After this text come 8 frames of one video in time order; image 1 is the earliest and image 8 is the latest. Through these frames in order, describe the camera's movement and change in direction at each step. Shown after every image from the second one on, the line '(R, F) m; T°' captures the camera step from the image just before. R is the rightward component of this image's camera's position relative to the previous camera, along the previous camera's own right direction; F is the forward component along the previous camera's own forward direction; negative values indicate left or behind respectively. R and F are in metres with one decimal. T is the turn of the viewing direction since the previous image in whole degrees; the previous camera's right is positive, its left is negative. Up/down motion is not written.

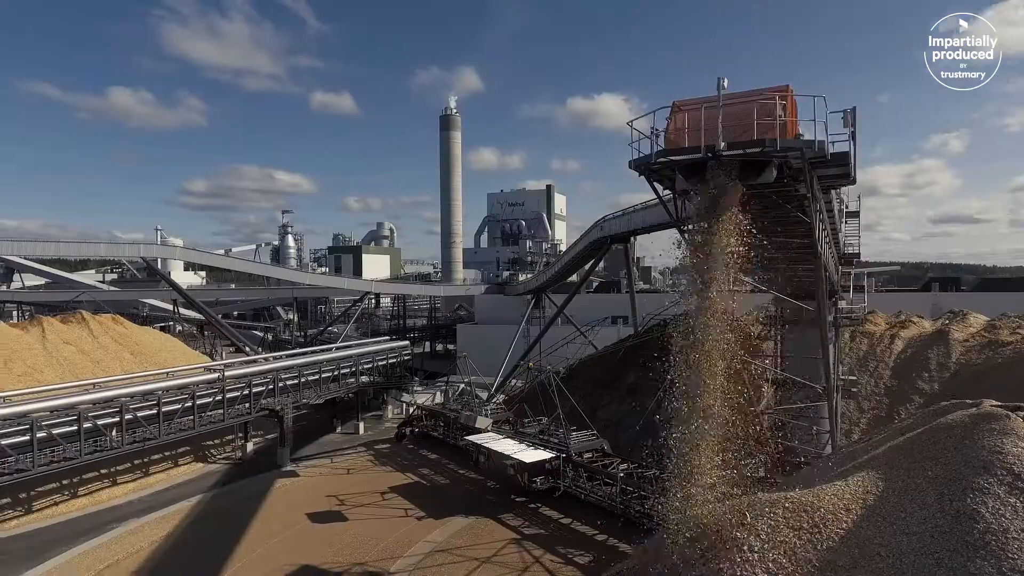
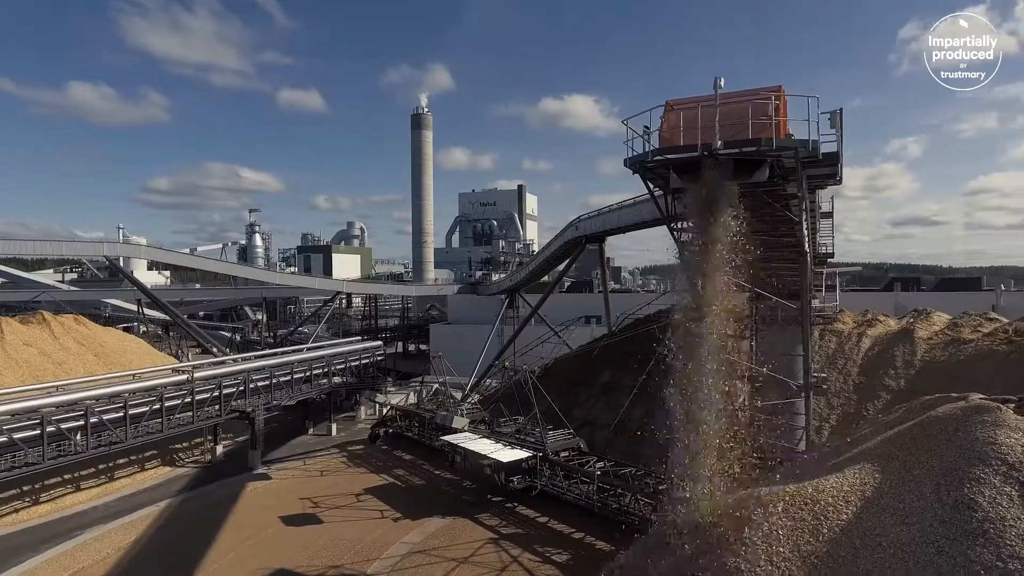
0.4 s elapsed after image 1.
(-0.2, 0.0) m; +3°
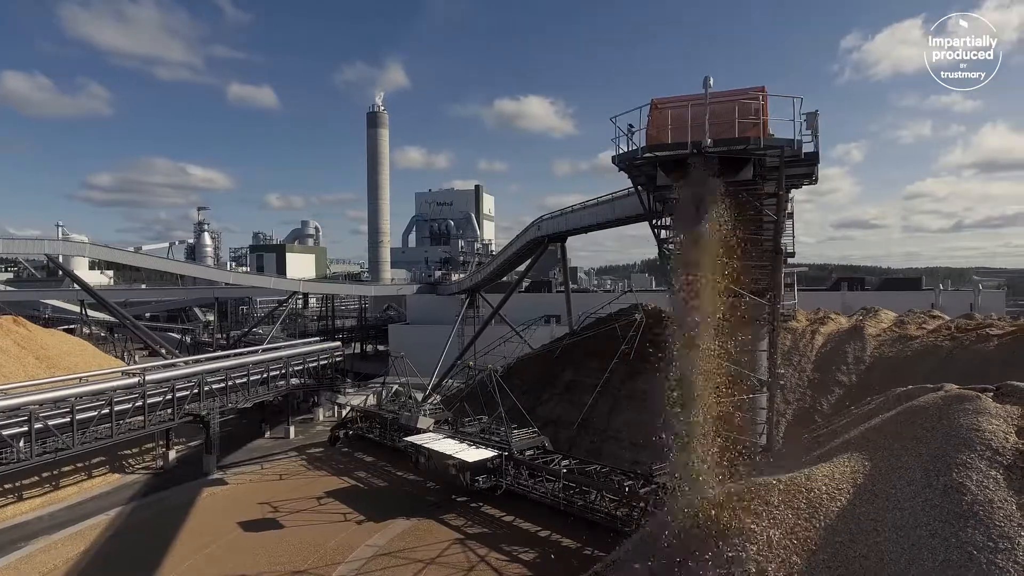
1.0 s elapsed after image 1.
(-0.2, 0.0) m; +4°
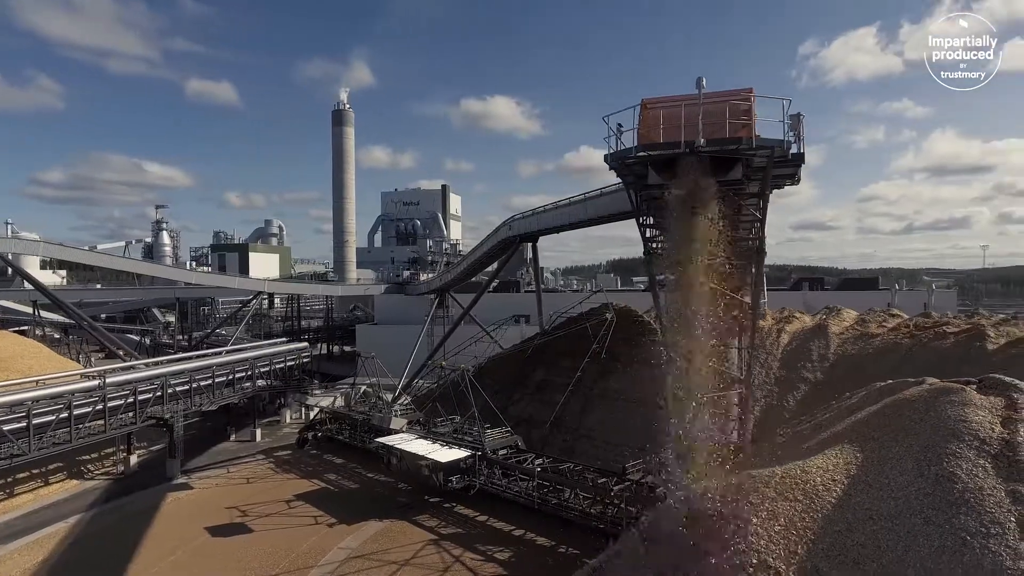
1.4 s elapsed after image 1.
(-0.2, 0.0) m; +3°
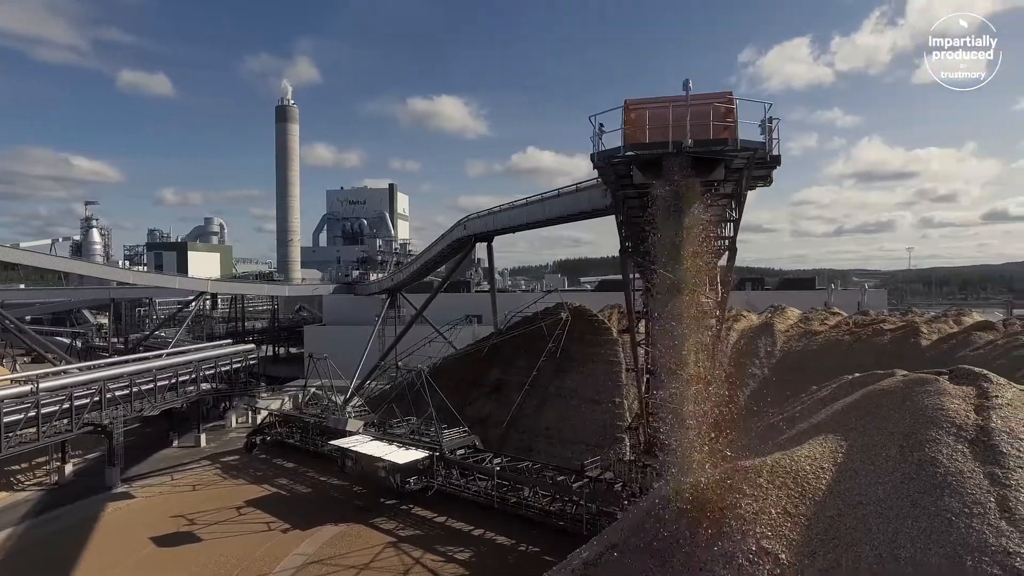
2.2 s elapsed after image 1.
(-0.3, 0.0) m; +5°
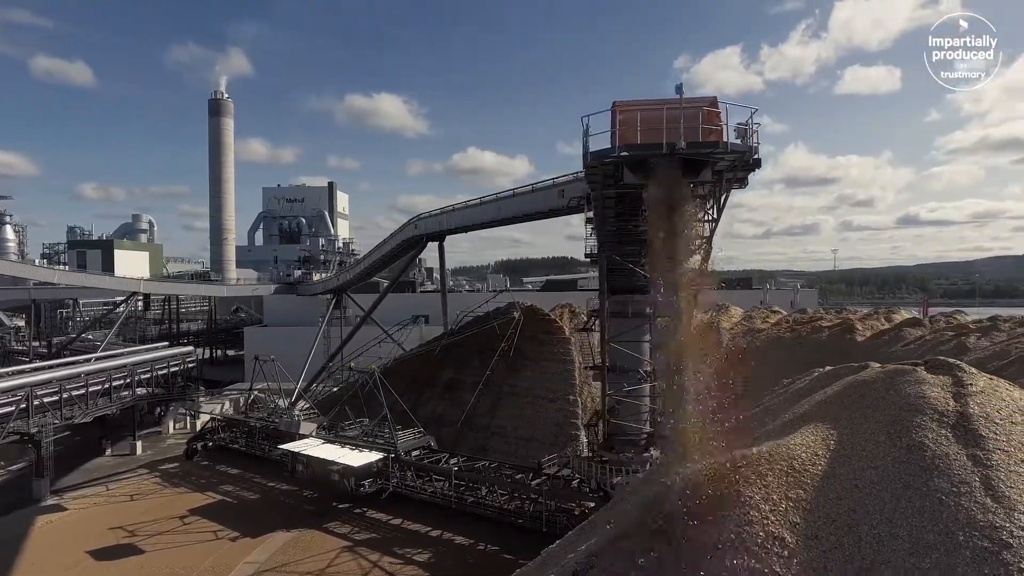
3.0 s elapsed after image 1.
(-0.4, 0.0) m; +5°
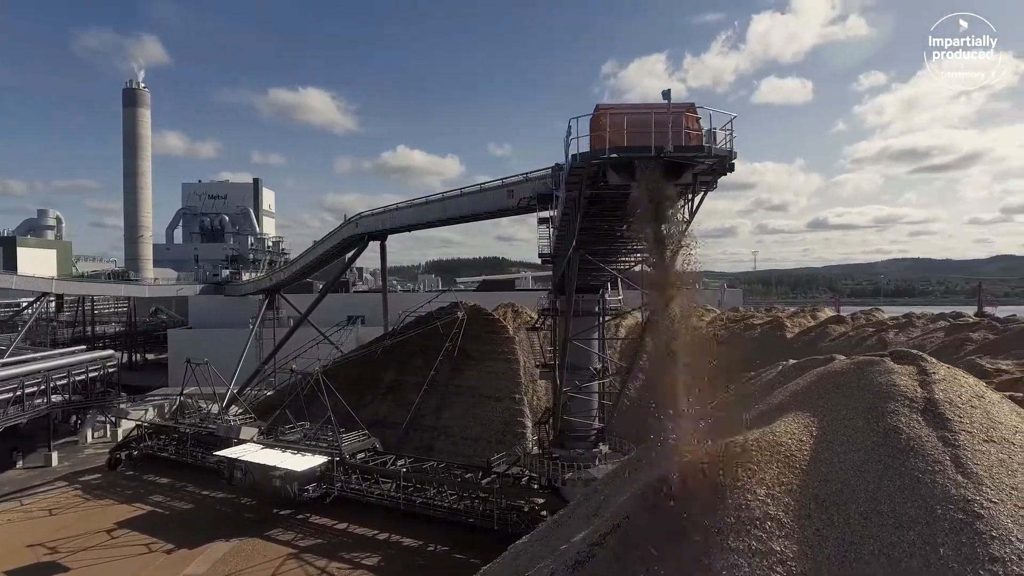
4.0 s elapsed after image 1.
(-0.4, 0.0) m; +6°
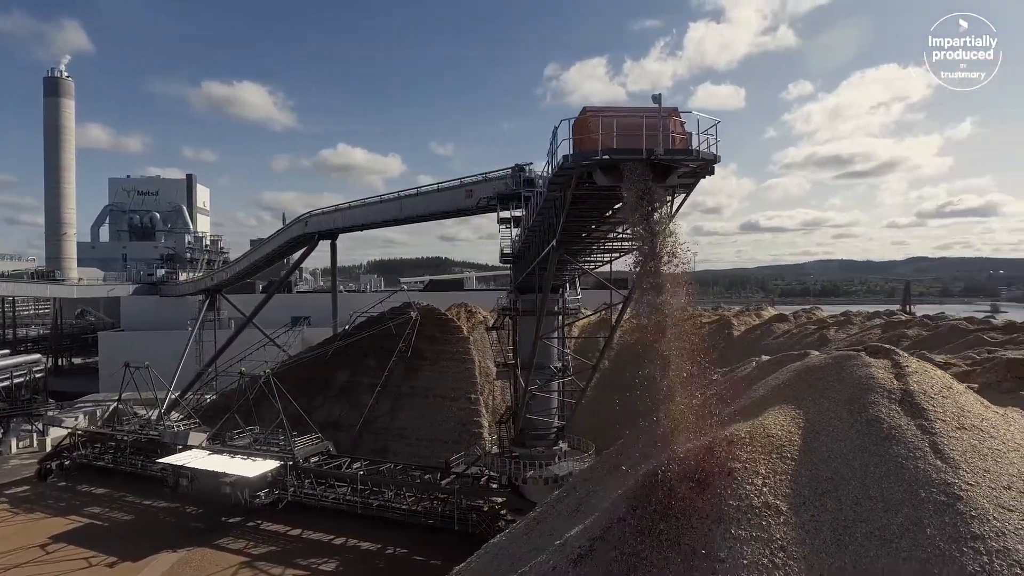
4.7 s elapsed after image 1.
(-0.4, 0.0) m; +5°
